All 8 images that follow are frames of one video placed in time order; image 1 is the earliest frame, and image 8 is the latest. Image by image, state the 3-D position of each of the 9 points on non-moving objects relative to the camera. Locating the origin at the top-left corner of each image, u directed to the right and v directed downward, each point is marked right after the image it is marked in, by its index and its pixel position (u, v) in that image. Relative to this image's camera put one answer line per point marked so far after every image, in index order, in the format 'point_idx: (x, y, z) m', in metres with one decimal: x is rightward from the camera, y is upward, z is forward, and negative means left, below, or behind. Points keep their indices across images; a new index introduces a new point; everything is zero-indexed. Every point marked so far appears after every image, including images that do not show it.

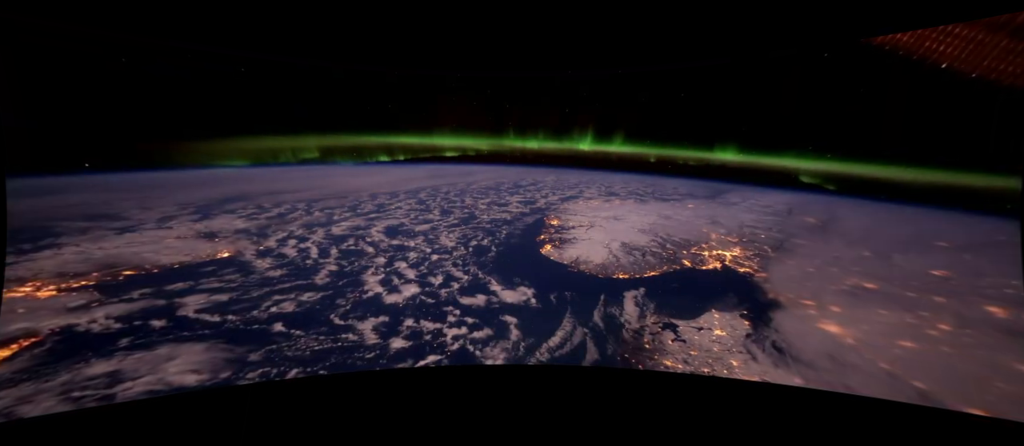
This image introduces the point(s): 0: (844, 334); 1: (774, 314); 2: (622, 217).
0: (+3.1, -1.0, +2.8) m
1: (+2.8, -1.0, +3.3) m
2: (+3.4, +0.2, +9.5) m
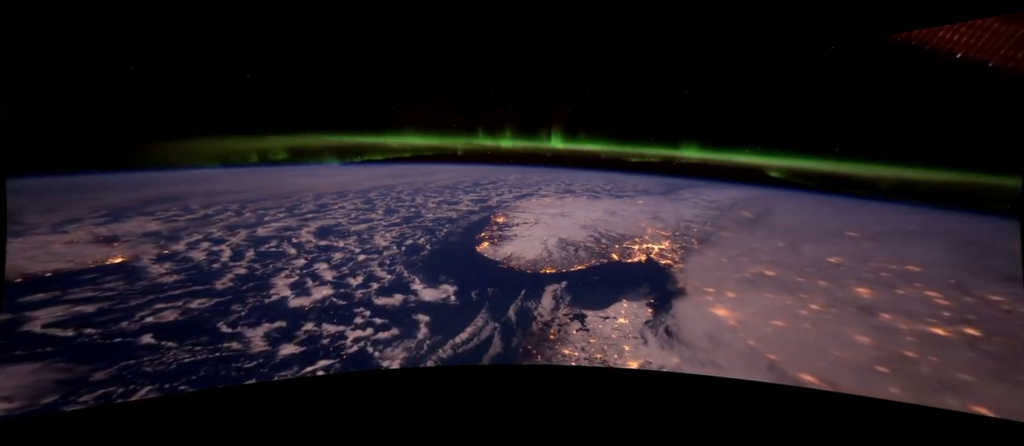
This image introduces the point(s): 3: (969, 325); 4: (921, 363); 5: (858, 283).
0: (+2.2, -1.0, +3.1) m
1: (+1.9, -0.9, +3.5) m
2: (+1.8, +0.3, +9.7) m
3: (+4.5, -0.9, +3.0) m
4: (+3.0, -1.1, +2.2) m
5: (+4.6, -0.7, +3.9) m
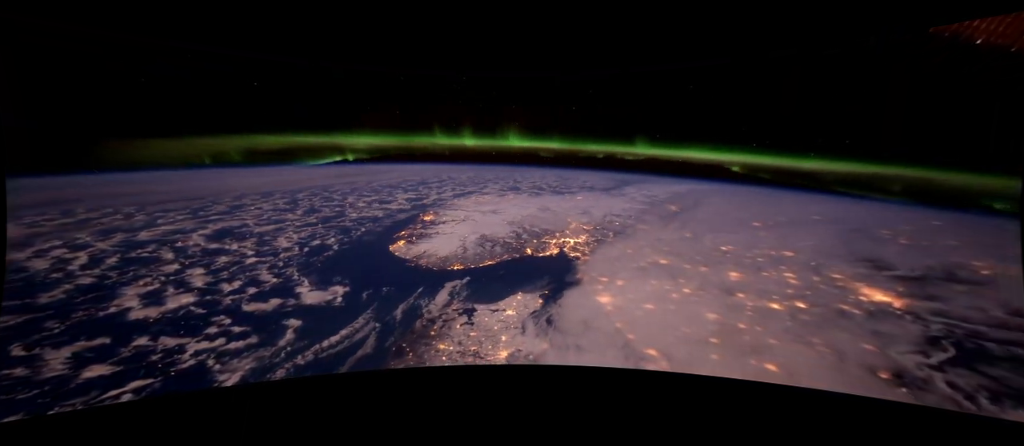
0: (+1.1, -0.9, +3.3) m
1: (+0.7, -0.8, +3.6) m
2: (-0.4, +0.4, +9.8) m
3: (+3.3, -0.7, +3.5) m
4: (+2.0, -1.0, +2.5) m
5: (+3.3, -0.5, +4.4) m
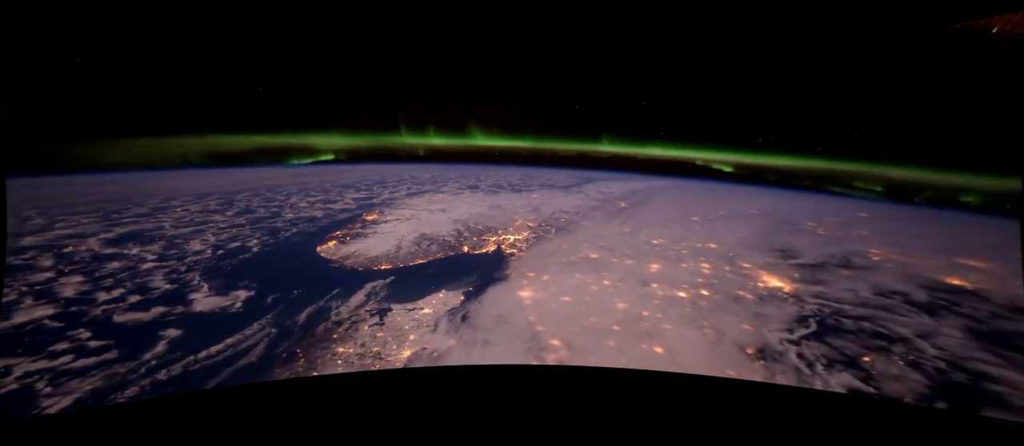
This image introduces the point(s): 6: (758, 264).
0: (+0.2, -0.8, +3.3) m
1: (-0.2, -0.8, +3.6) m
2: (-1.9, +0.5, +9.6) m
3: (+2.4, -0.6, +3.8) m
4: (+1.2, -0.9, +2.7) m
5: (+2.3, -0.5, +4.6) m
6: (+3.4, -0.5, +4.1) m
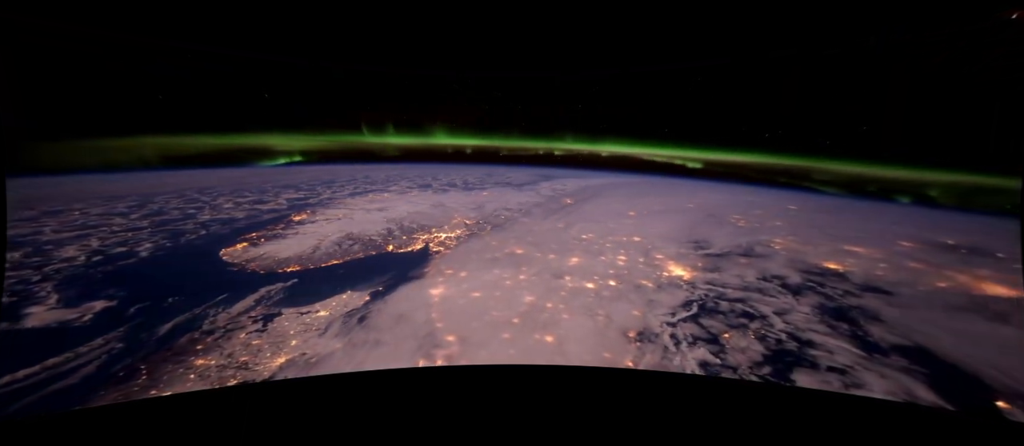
0: (-0.8, -0.8, +3.2) m
1: (-1.2, -0.7, +3.4) m
2: (-3.7, +0.5, +9.2) m
3: (+1.4, -0.6, +4.0) m
4: (+0.3, -0.9, +2.7) m
5: (+1.1, -0.4, +4.8) m
6: (+2.3, -0.4, +4.4) m
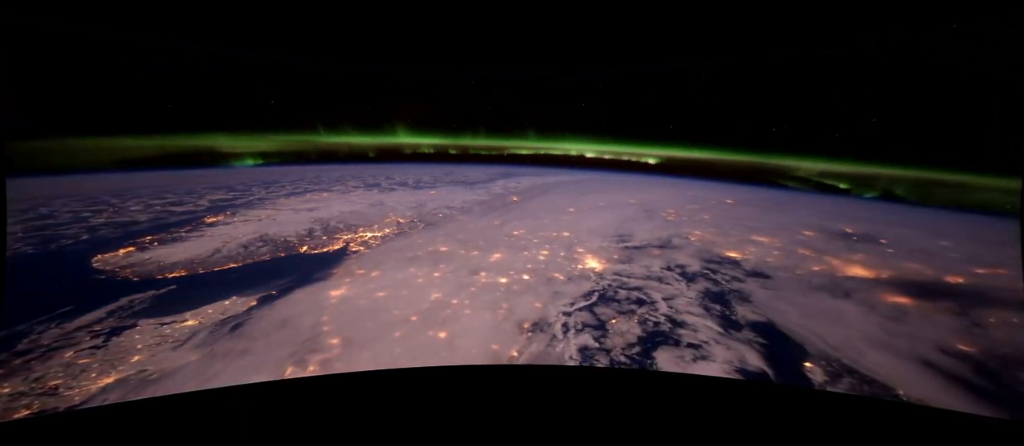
0: (-1.7, -0.7, +3.0) m
1: (-2.2, -0.7, +3.2) m
2: (-5.4, +0.5, +8.5) m
3: (+0.3, -0.5, +4.0) m
4: (-0.6, -0.8, +2.7) m
5: (-0.1, -0.3, +4.8) m
6: (+1.2, -0.4, +4.6) m
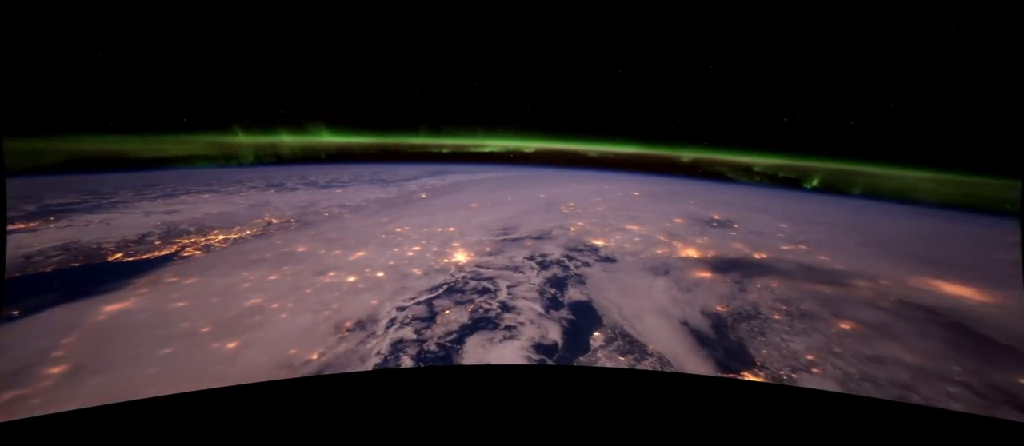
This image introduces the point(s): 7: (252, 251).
0: (-3.2, -0.7, +2.4) m
1: (-3.7, -0.7, +2.4) m
2: (-7.9, +0.4, +7.0) m
3: (-1.4, -0.4, +3.8) m
4: (-1.9, -0.7, +2.3) m
5: (-1.9, -0.3, +4.5) m
6: (-0.6, -0.3, +4.6) m
7: (-3.4, -0.4, +4.2) m
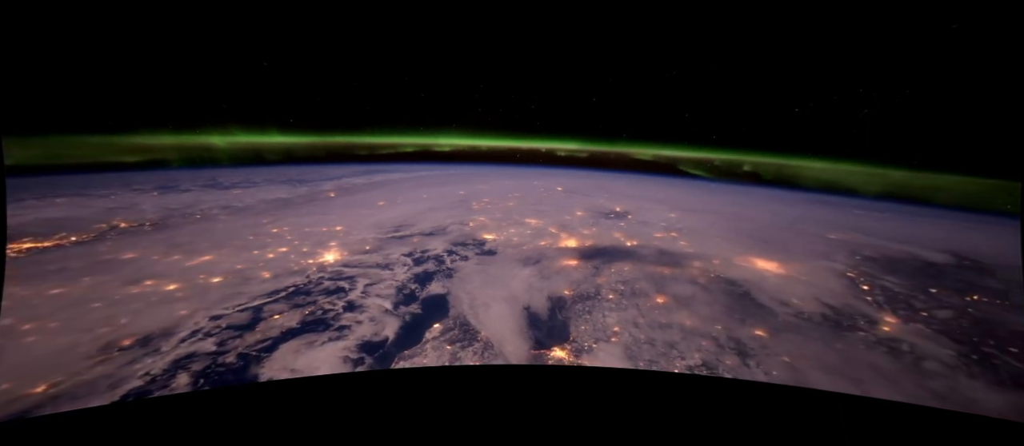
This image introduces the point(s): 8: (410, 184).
0: (-4.3, -0.7, +1.6) m
1: (-4.8, -0.7, +1.6) m
2: (-9.8, +0.2, +5.4) m
3: (-2.7, -0.4, +3.3) m
4: (-3.1, -0.7, +1.7) m
5: (-3.4, -0.2, +3.9) m
6: (-2.2, -0.2, +4.2) m
7: (-4.8, -0.4, +3.3) m
8: (-3.9, +1.5, +11.6) m
